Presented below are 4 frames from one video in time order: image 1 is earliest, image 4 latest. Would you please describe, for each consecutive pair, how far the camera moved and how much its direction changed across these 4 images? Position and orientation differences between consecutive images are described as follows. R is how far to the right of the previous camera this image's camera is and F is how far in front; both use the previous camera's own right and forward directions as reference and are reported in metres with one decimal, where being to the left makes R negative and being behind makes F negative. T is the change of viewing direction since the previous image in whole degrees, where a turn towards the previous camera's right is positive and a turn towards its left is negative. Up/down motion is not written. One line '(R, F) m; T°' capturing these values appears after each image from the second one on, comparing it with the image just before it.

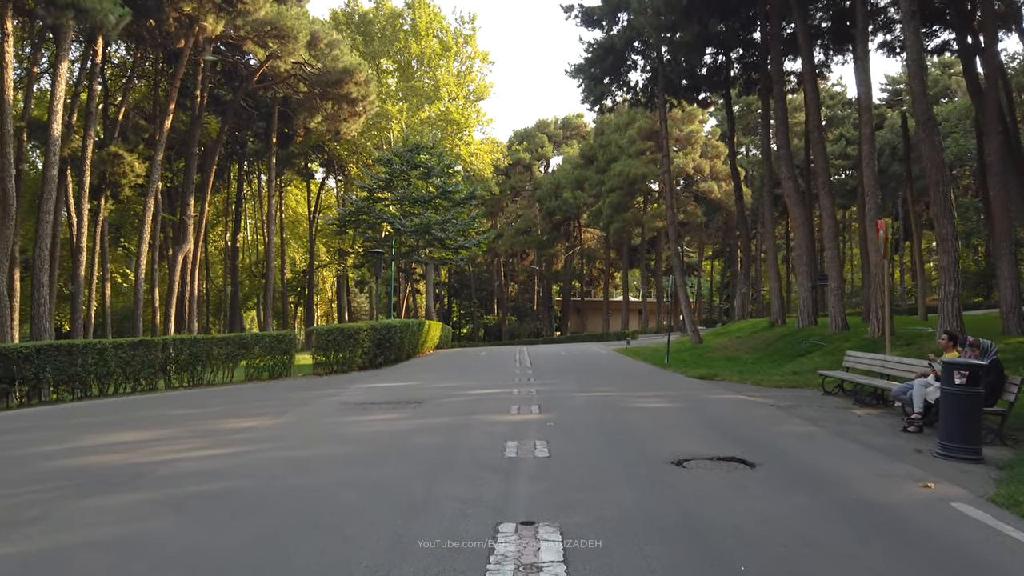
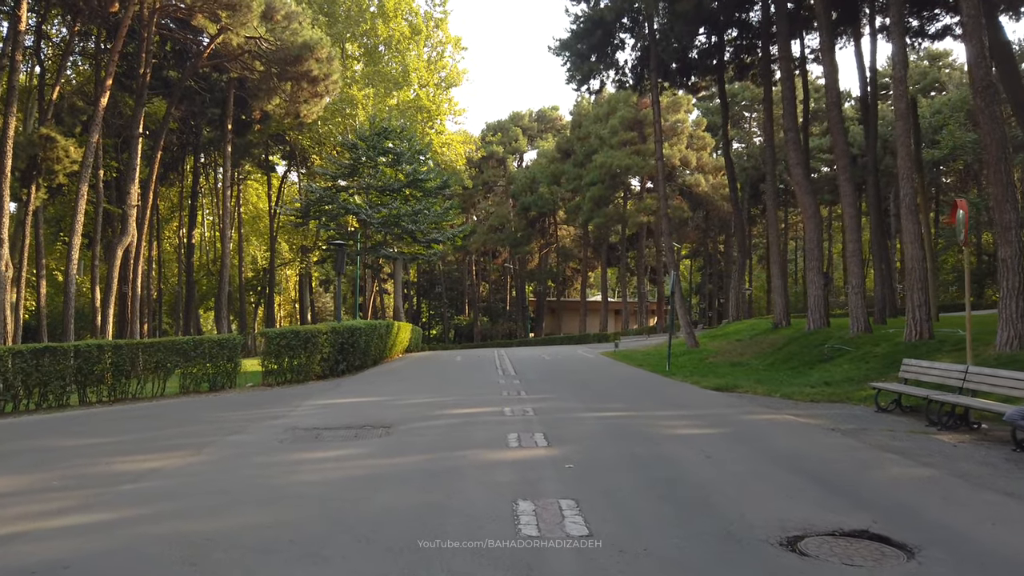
(-0.3, +2.3) m; +3°
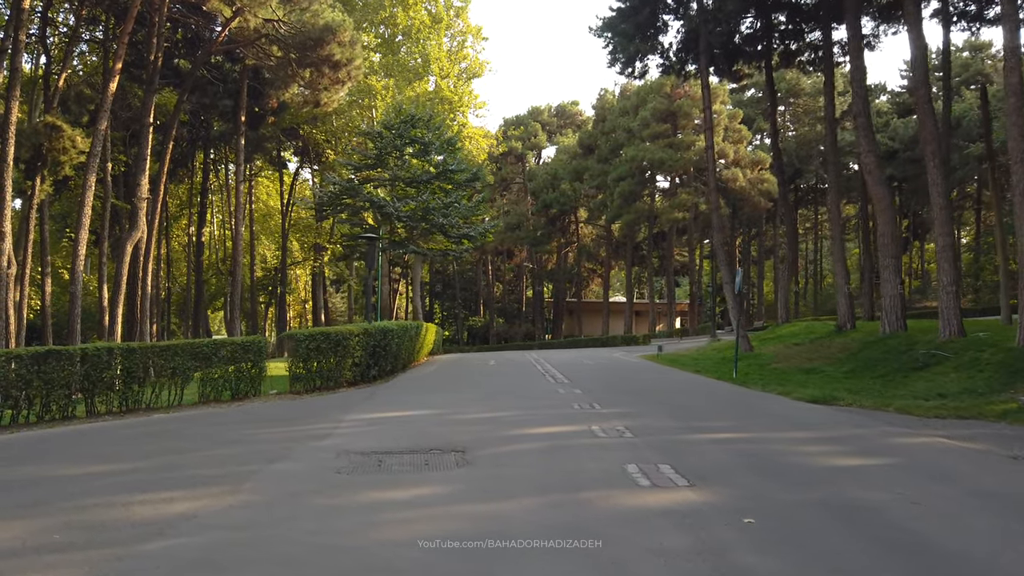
(-1.0, +1.6) m; 0°
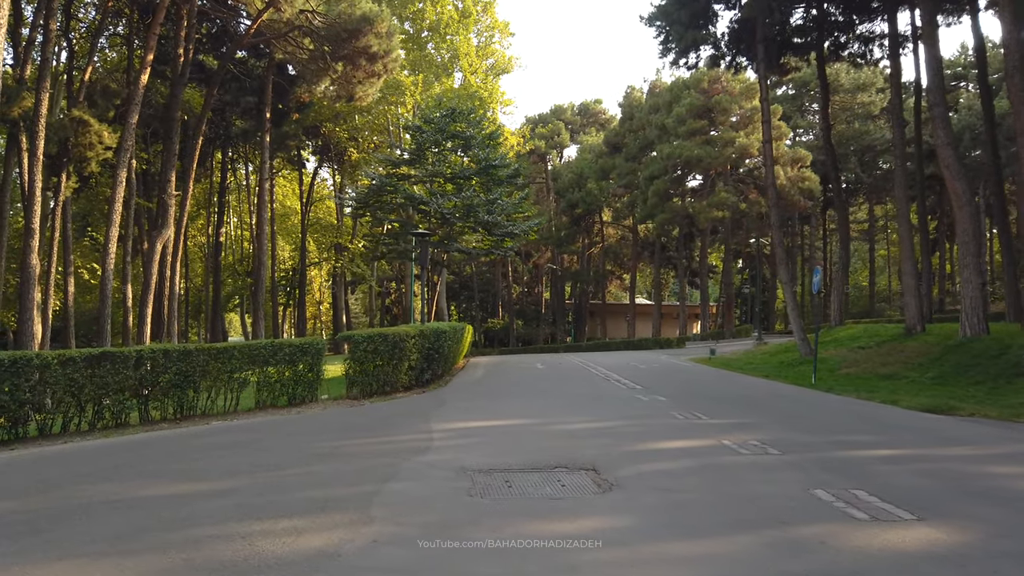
(-1.2, +0.8) m; 0°
